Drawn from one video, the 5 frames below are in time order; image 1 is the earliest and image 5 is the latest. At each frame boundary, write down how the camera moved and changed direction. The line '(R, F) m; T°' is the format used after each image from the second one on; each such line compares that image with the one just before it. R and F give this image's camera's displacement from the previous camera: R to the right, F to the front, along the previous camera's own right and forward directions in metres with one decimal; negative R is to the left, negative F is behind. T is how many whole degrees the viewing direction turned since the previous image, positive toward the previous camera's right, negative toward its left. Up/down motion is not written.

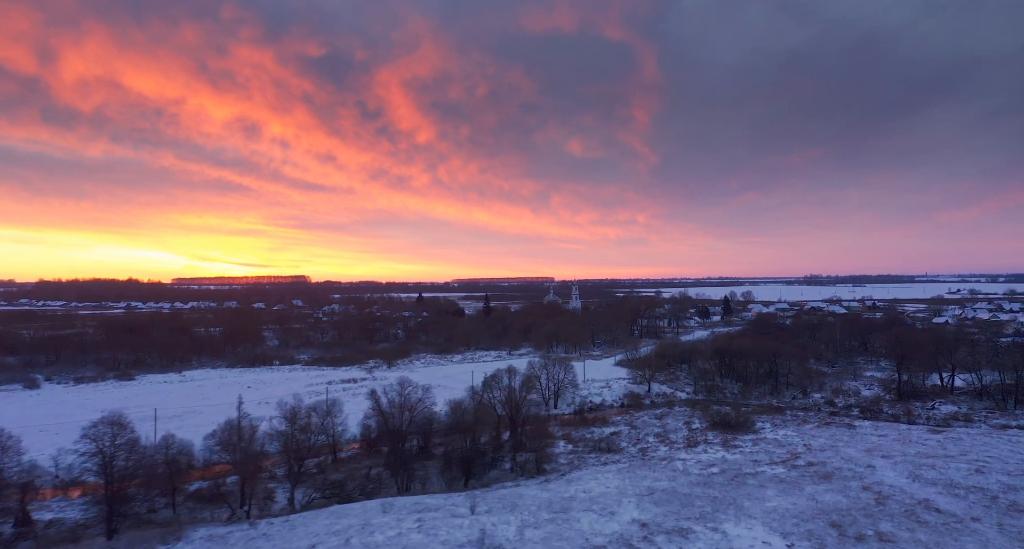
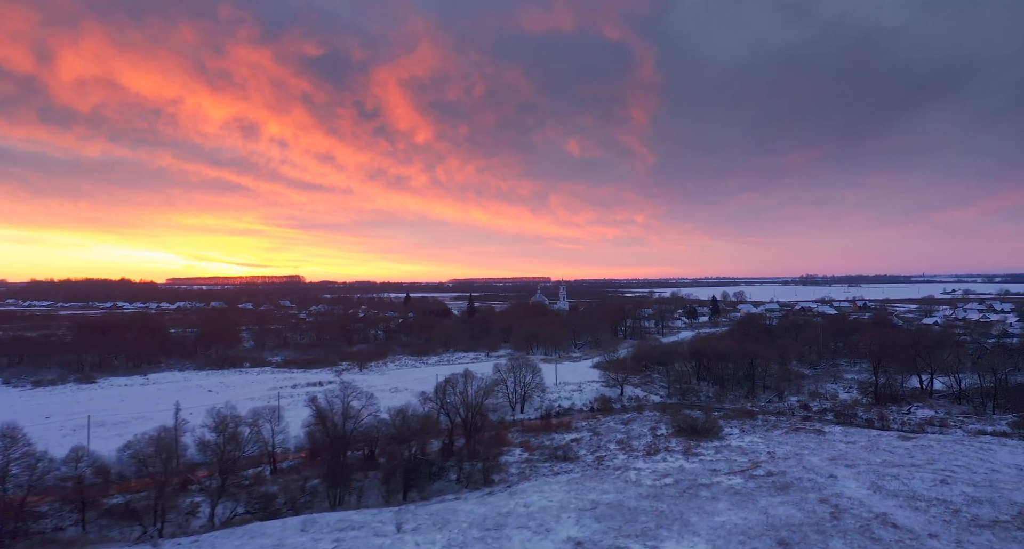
(+2.0, +1.0) m; 0°
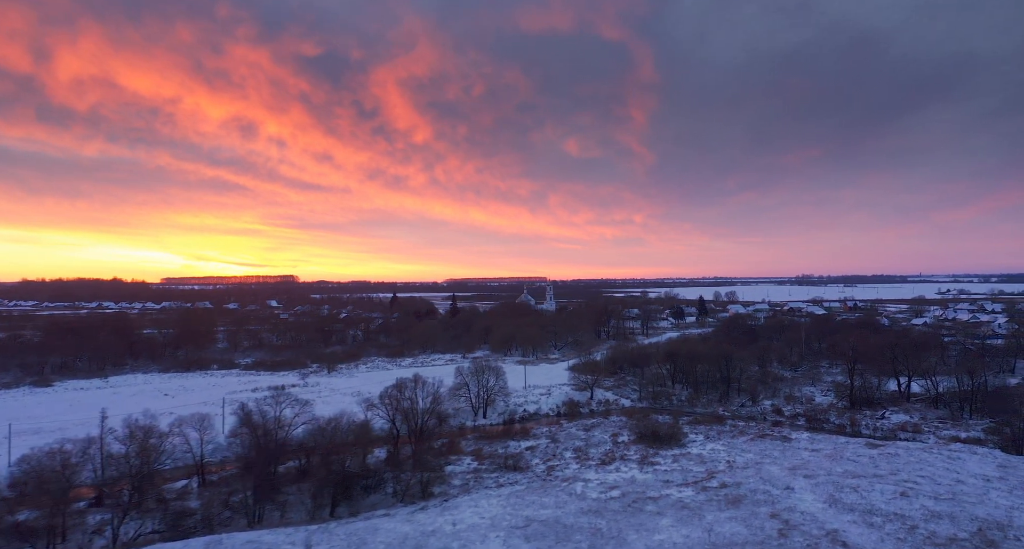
(+2.1, +1.0) m; 0°
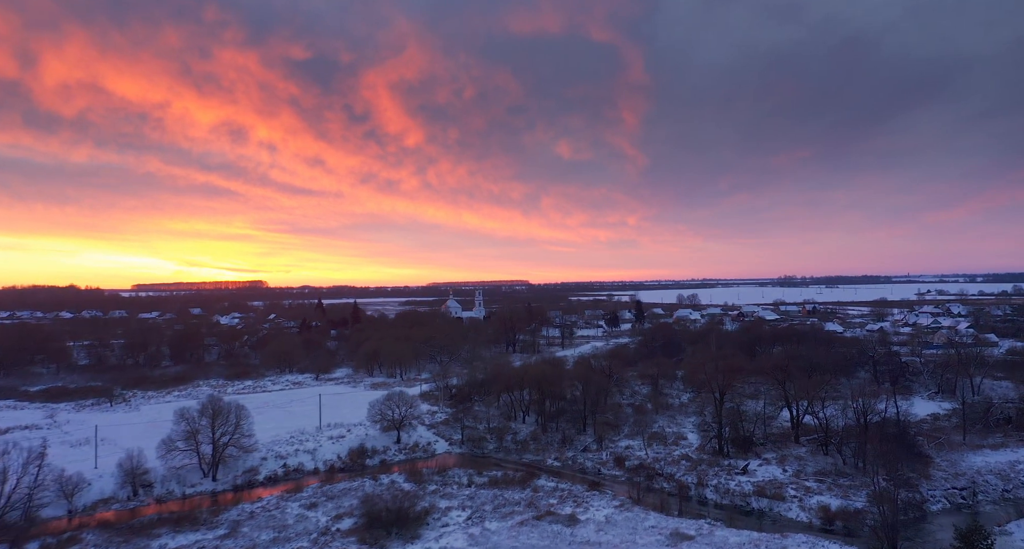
(+10.9, +7.6) m; +1°
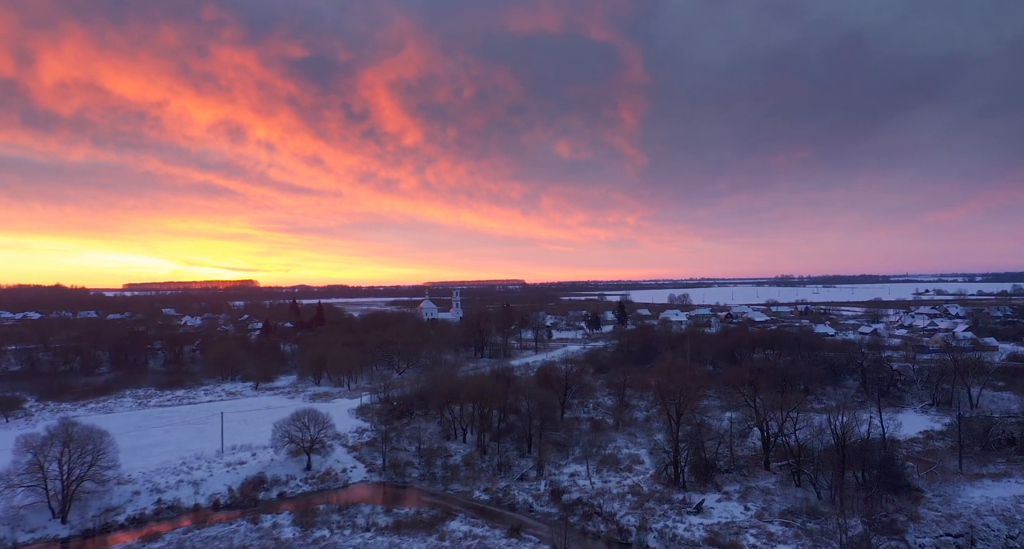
(+3.2, +3.5) m; 0°
